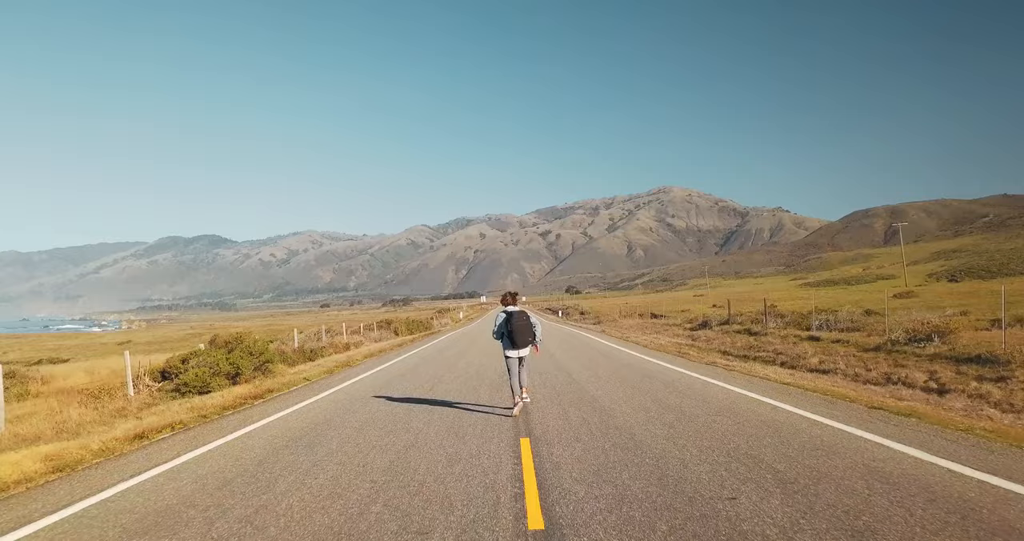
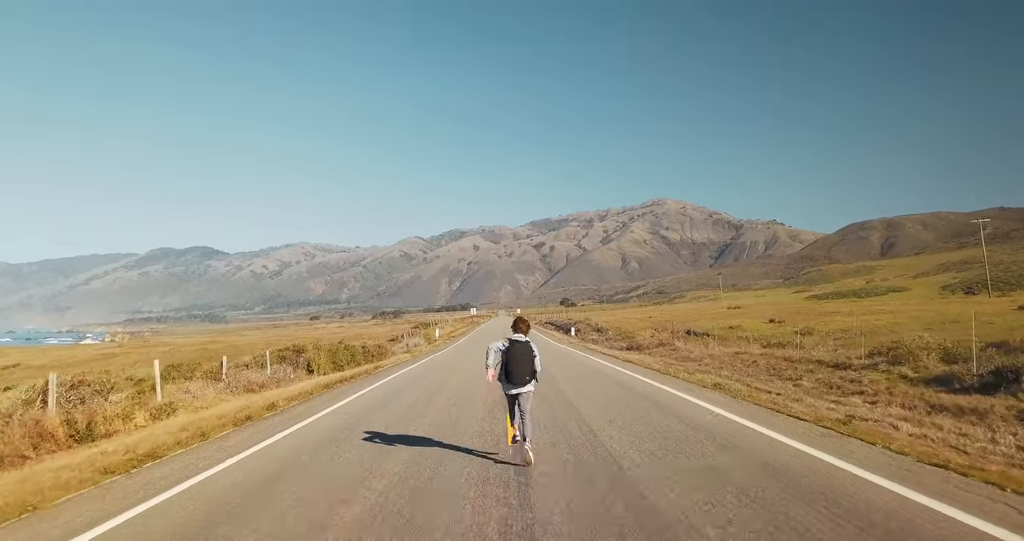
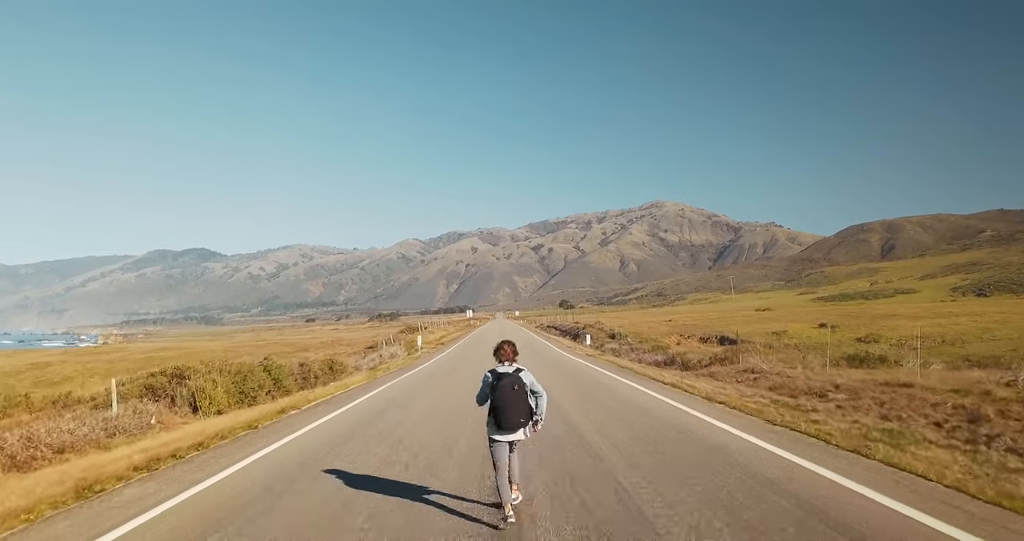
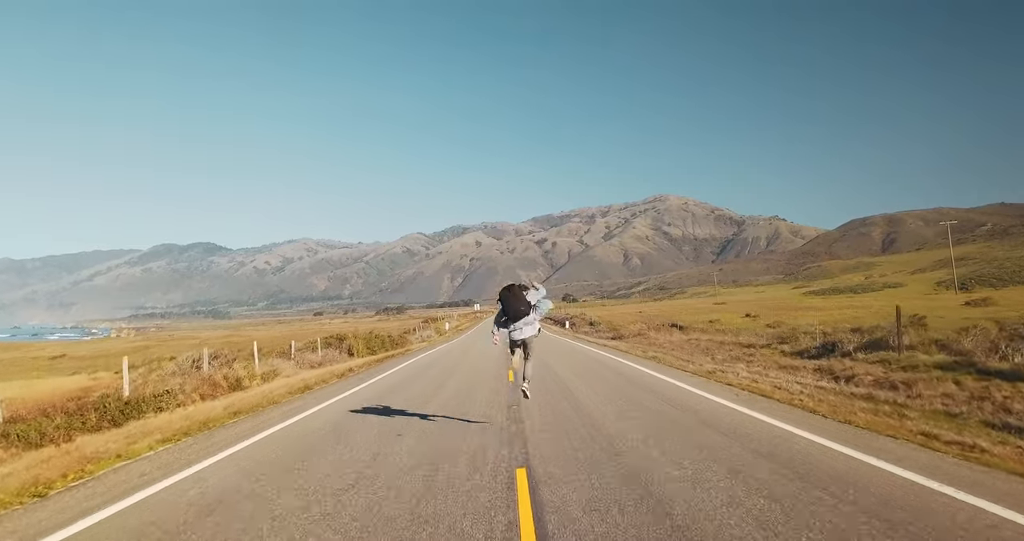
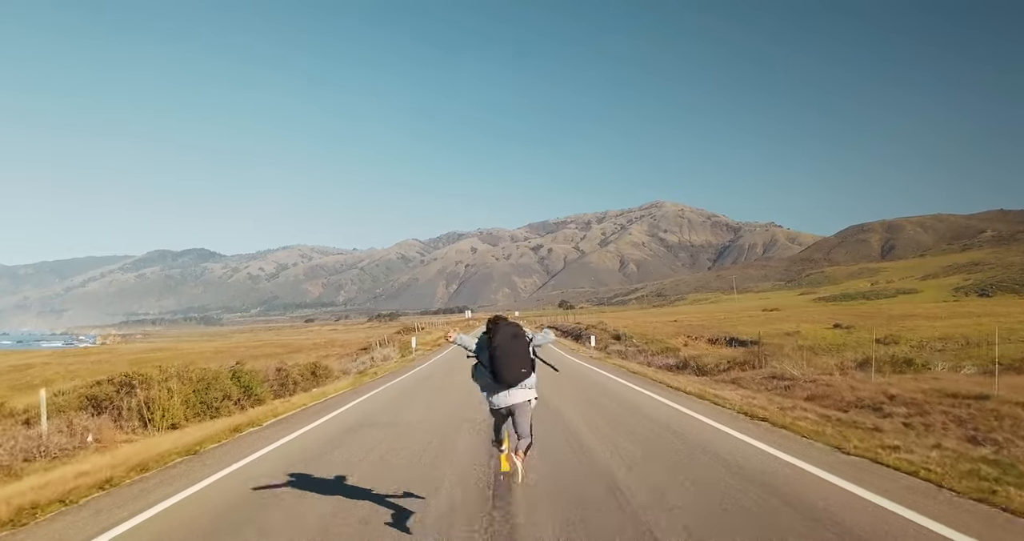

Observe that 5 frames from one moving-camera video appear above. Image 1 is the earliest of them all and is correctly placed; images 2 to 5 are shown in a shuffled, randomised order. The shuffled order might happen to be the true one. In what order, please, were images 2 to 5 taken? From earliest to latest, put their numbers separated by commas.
4, 2, 3, 5
